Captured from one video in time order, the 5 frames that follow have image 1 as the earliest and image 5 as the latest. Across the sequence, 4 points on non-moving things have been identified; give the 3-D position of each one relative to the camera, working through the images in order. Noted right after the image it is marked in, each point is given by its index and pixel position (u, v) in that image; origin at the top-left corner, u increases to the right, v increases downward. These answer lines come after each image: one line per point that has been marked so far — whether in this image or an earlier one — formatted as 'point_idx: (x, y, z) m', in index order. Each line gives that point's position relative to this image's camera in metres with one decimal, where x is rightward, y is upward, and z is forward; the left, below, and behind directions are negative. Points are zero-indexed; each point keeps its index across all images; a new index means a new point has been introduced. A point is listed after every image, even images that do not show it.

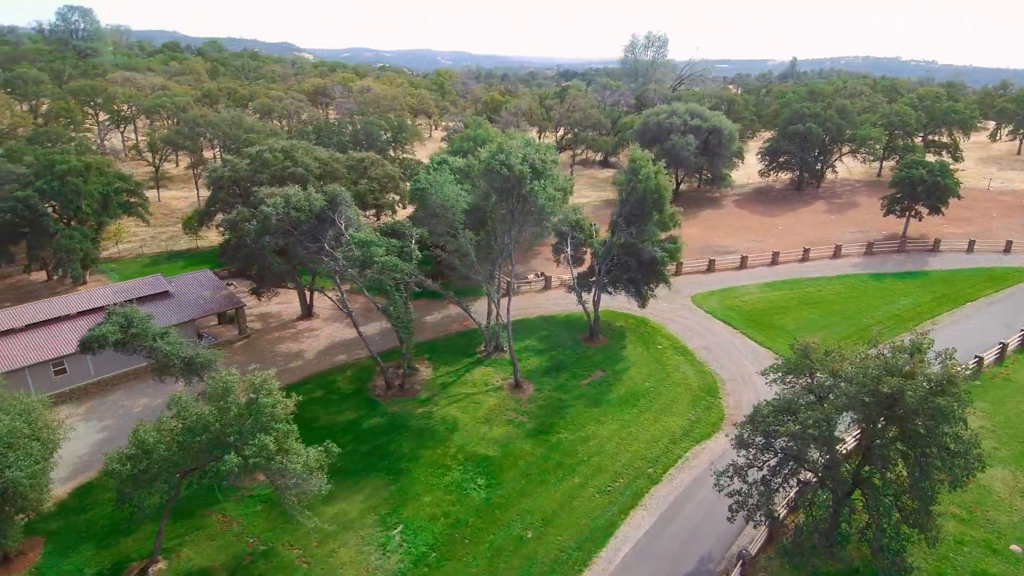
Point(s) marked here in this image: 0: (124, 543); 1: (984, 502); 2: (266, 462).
0: (-11.0, -7.2, +18.8) m
1: (+13.1, -5.9, +18.4) m
2: (-6.0, -4.2, +16.2) m
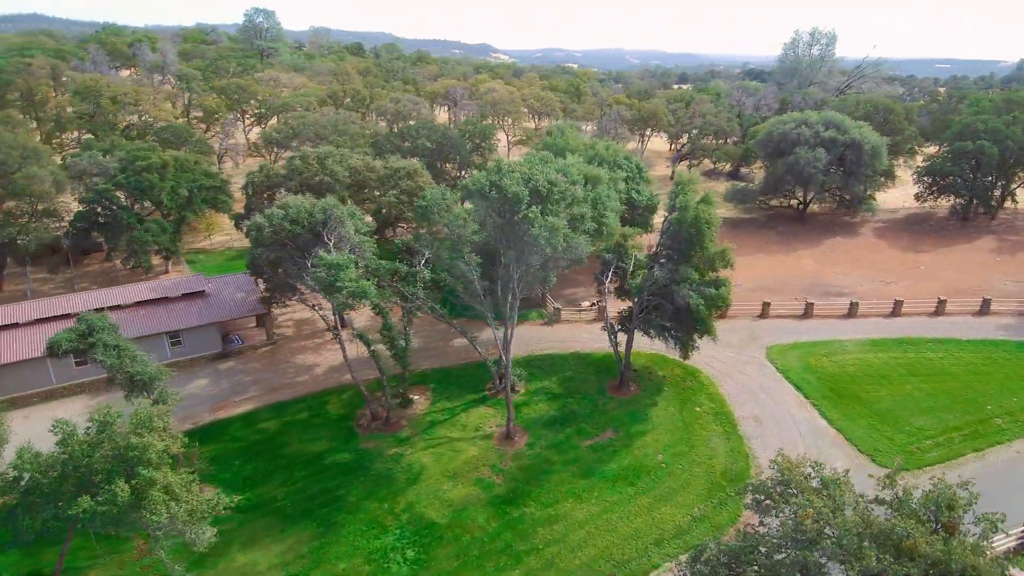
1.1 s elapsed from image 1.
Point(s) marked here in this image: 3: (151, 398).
0: (-13.0, -7.4, +18.5) m
1: (+10.3, -8.2, +12.2) m
2: (-8.6, -4.9, +14.6) m
3: (-11.2, -3.4, +20.1) m
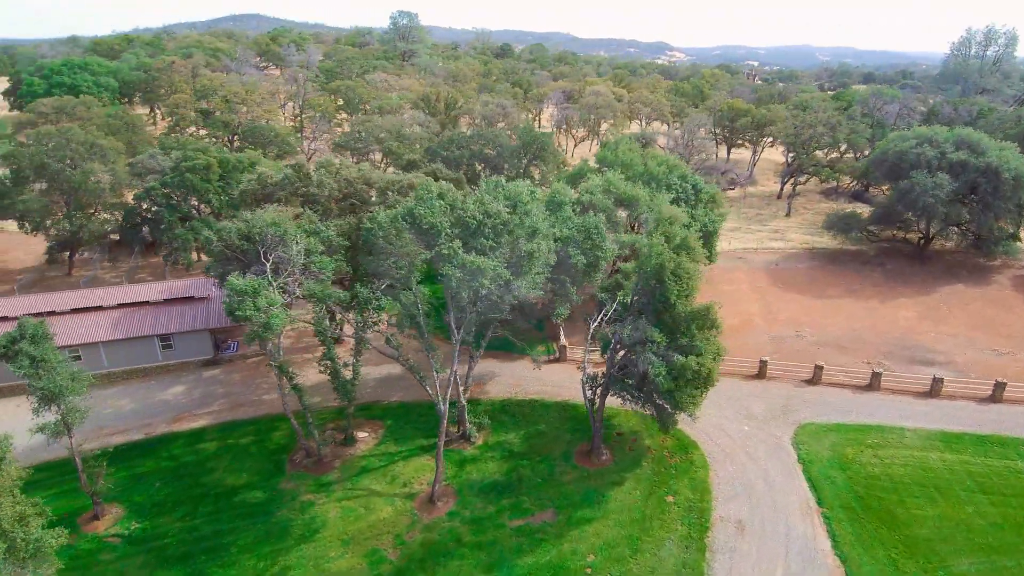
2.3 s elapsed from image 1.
0: (-16.1, -7.6, +18.5) m
1: (+5.0, -10.2, +7.1) m
2: (-12.4, -5.4, +13.7) m
3: (-13.6, -3.7, +19.6) m
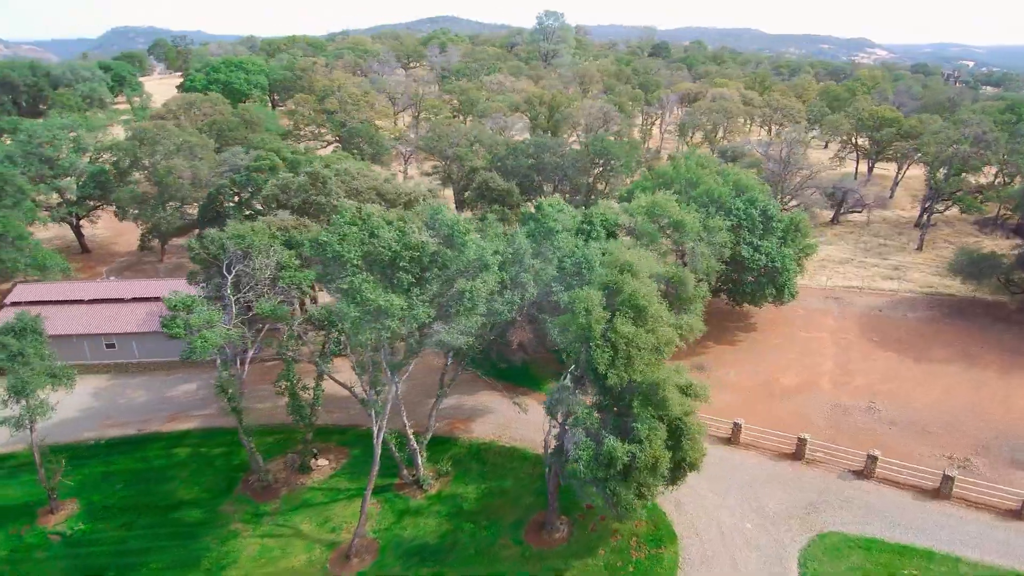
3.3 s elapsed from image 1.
0: (-18.0, -7.3, +19.8) m
1: (-0.4, -11.5, +3.8) m
2: (-15.4, -5.3, +14.3) m
3: (-15.1, -3.6, +20.3) m
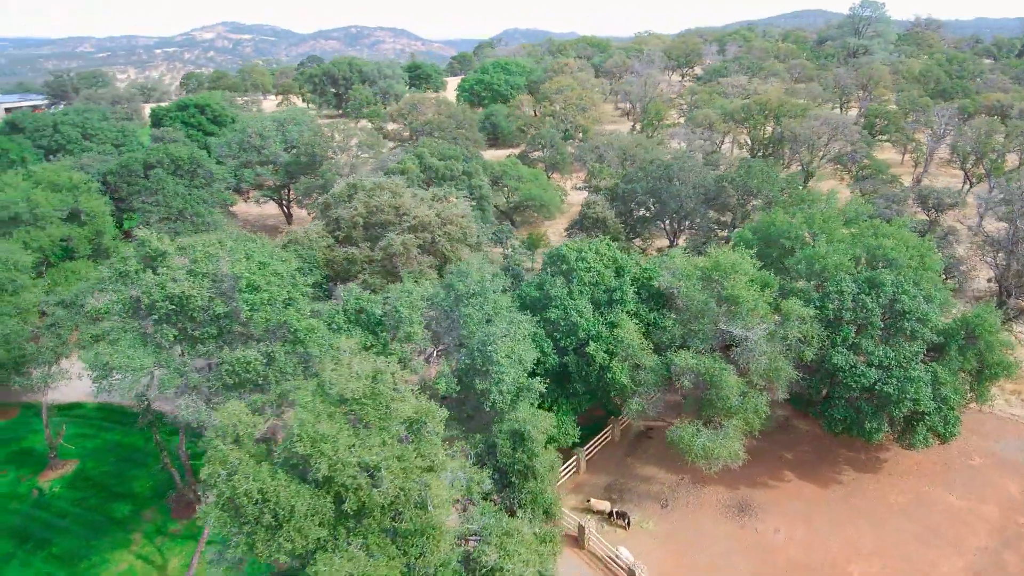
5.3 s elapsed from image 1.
0: (-19.7, -6.0, +23.9) m
1: (-11.8, -12.4, +2.1) m
2: (-19.6, -4.3, +17.8) m
3: (-16.3, -2.8, +22.9) m
